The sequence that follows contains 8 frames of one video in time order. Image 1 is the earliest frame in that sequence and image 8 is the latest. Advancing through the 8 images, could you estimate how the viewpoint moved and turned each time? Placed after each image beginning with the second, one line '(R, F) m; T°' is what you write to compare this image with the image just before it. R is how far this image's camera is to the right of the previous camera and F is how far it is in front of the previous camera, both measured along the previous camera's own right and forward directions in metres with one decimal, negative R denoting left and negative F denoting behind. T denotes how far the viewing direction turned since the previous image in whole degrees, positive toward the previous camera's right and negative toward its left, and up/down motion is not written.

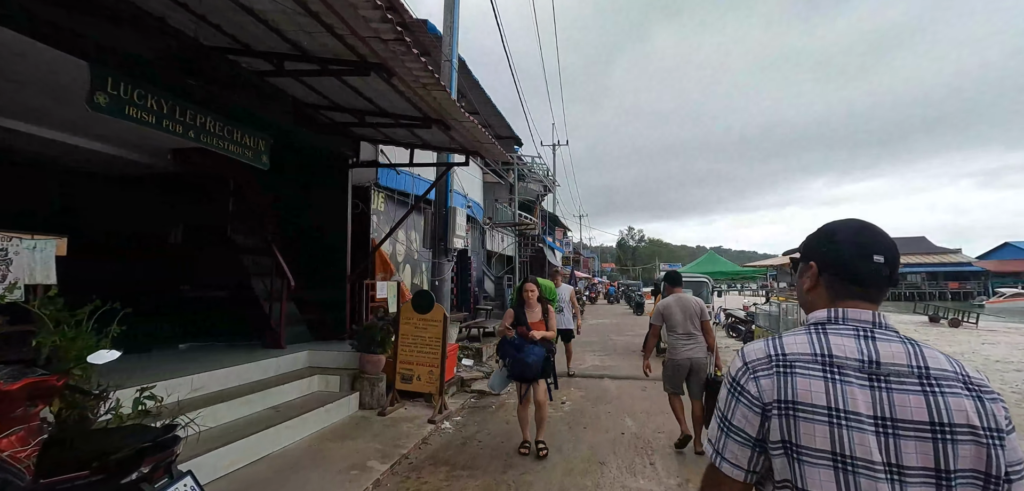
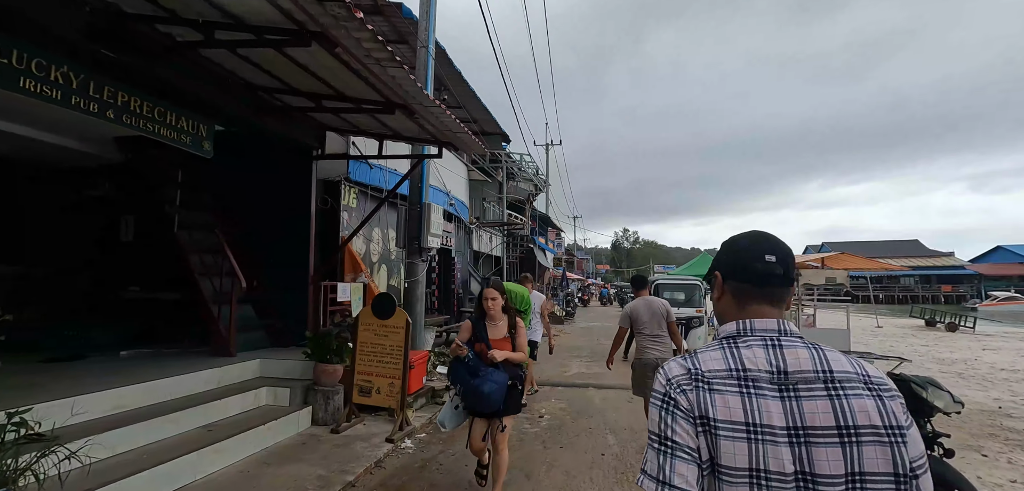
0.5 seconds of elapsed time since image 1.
(+0.2, +0.5) m; +1°
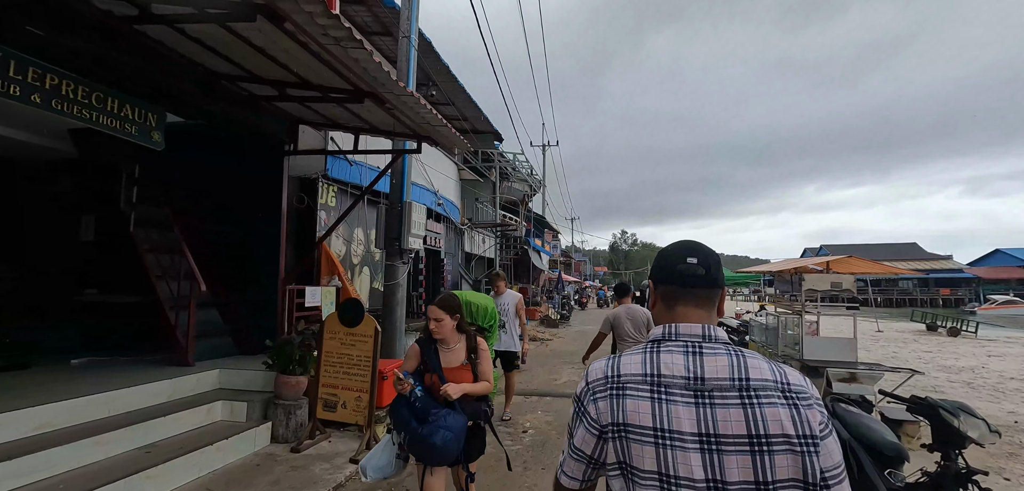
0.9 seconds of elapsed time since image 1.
(+0.2, +0.4) m; 0°
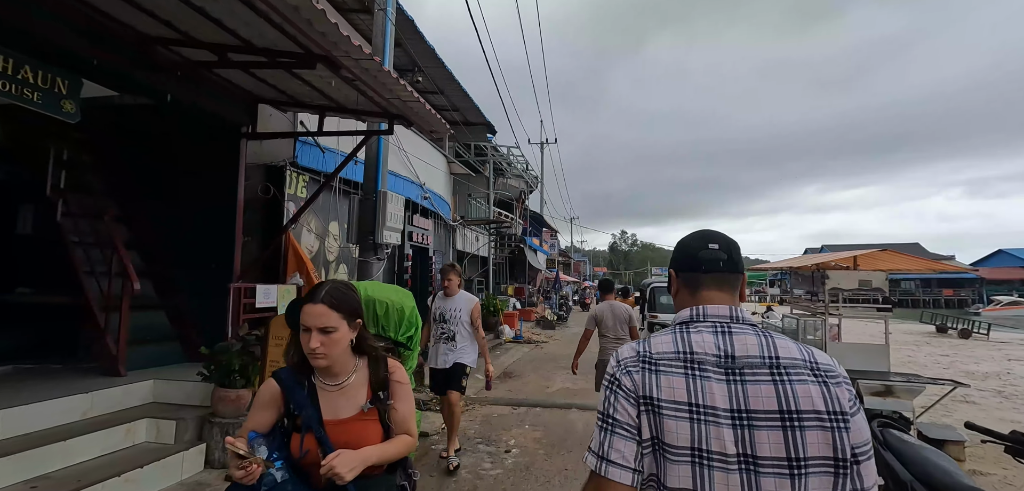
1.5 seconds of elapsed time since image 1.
(+0.2, +0.7) m; 0°
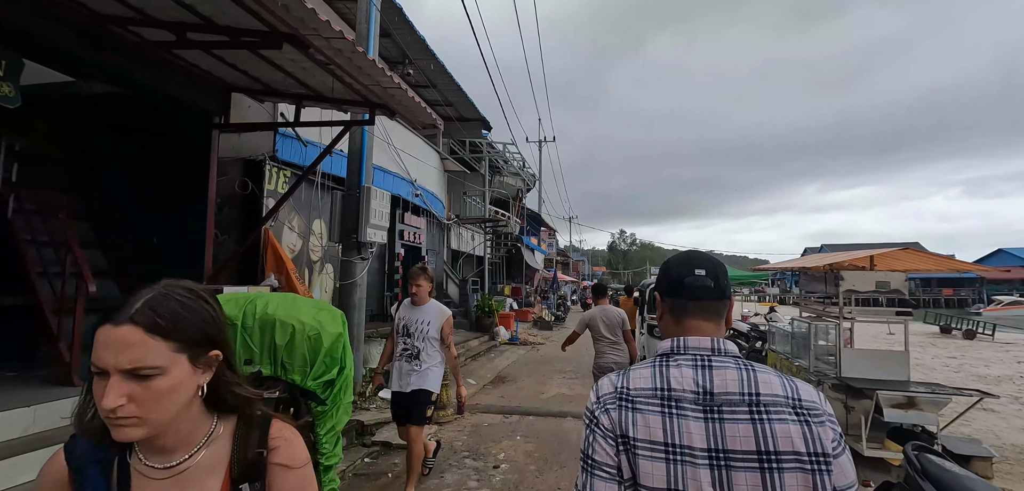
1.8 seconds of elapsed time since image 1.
(+0.1, +0.3) m; 0°
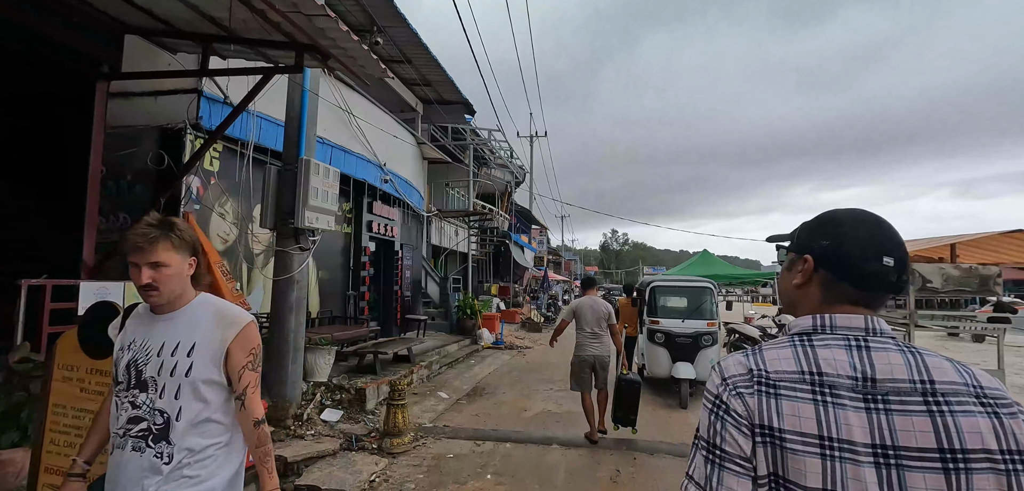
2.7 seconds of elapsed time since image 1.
(+0.2, +1.1) m; +1°
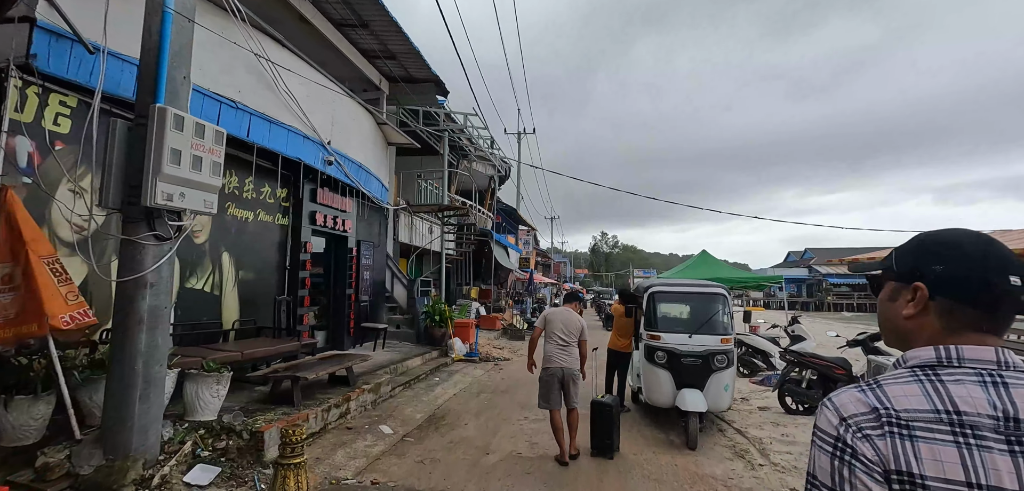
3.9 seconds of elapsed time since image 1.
(+0.3, +1.4) m; +1°
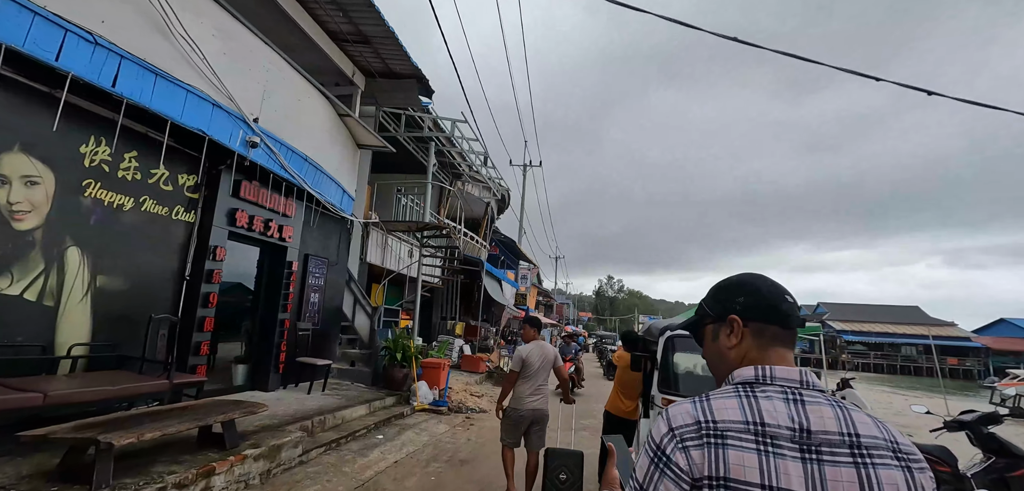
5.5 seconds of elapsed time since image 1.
(+0.4, +1.7) m; -1°
